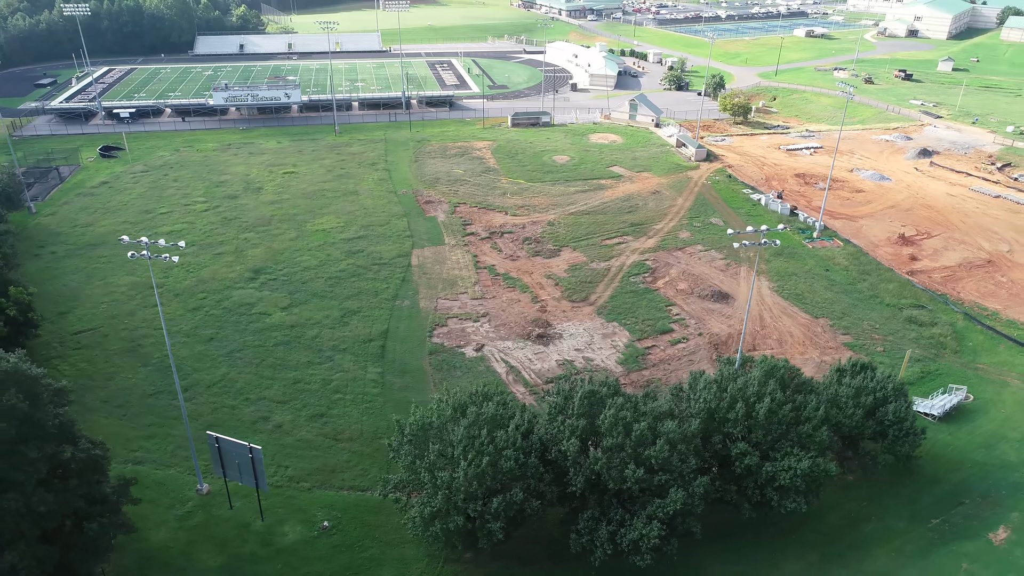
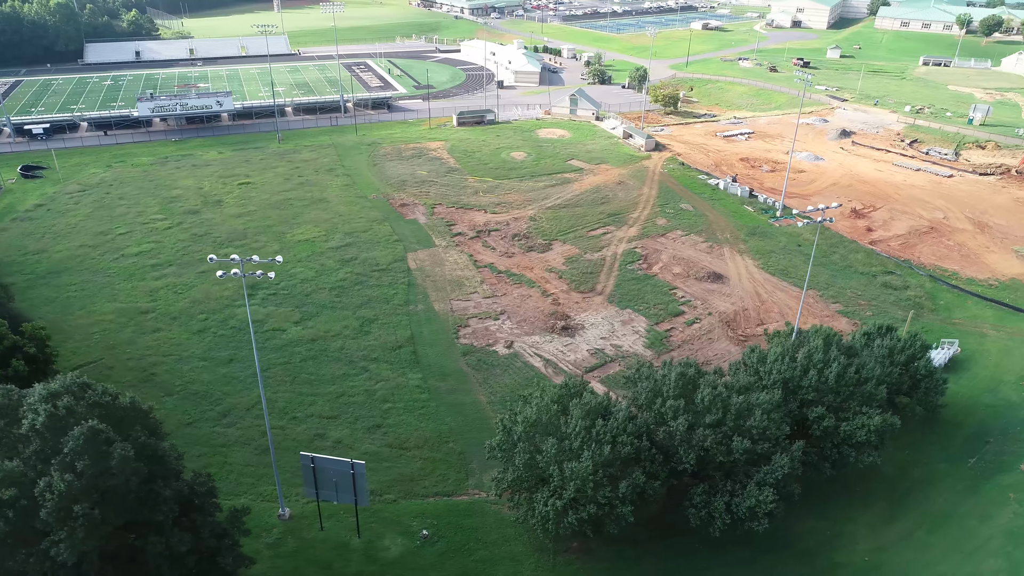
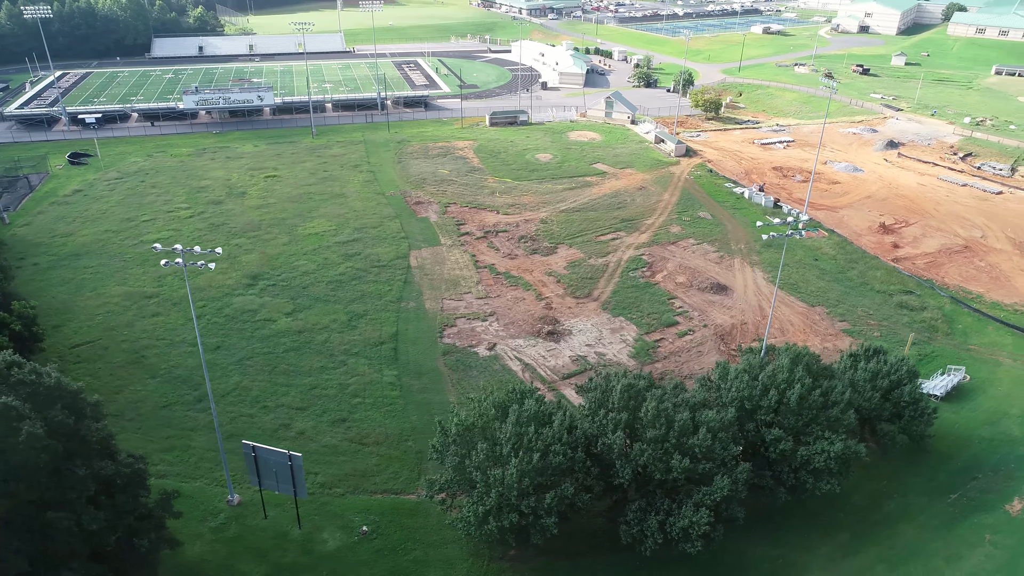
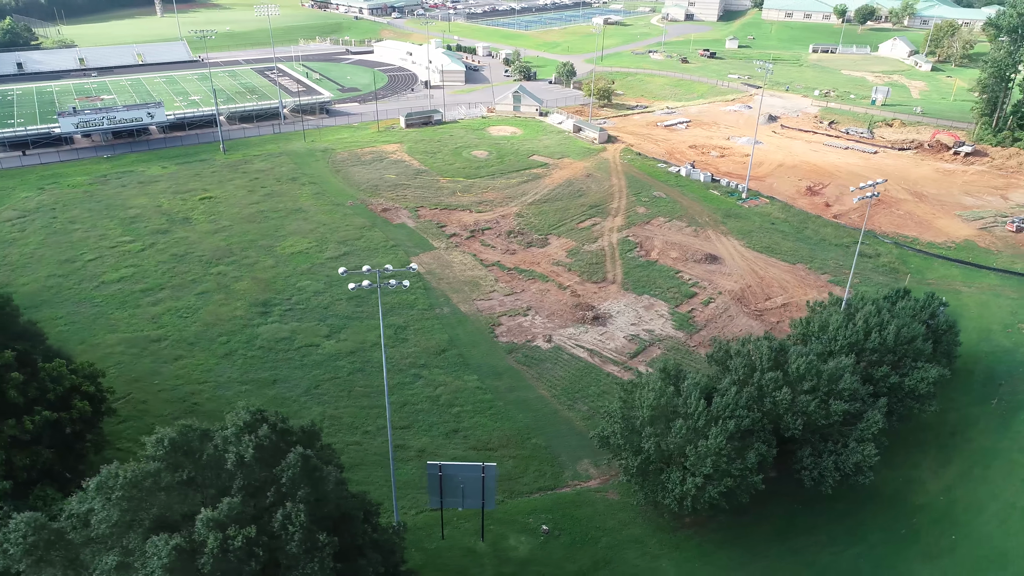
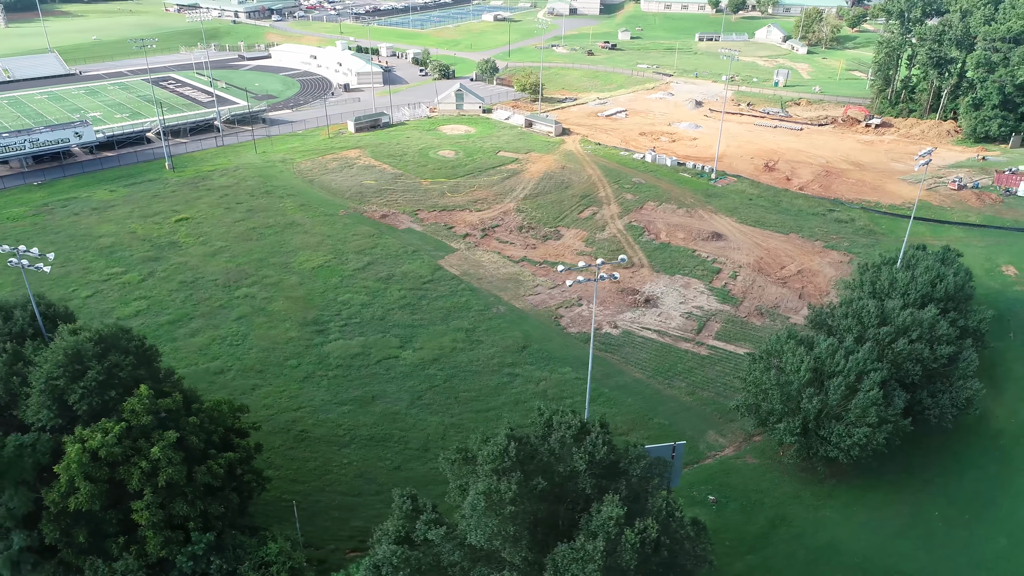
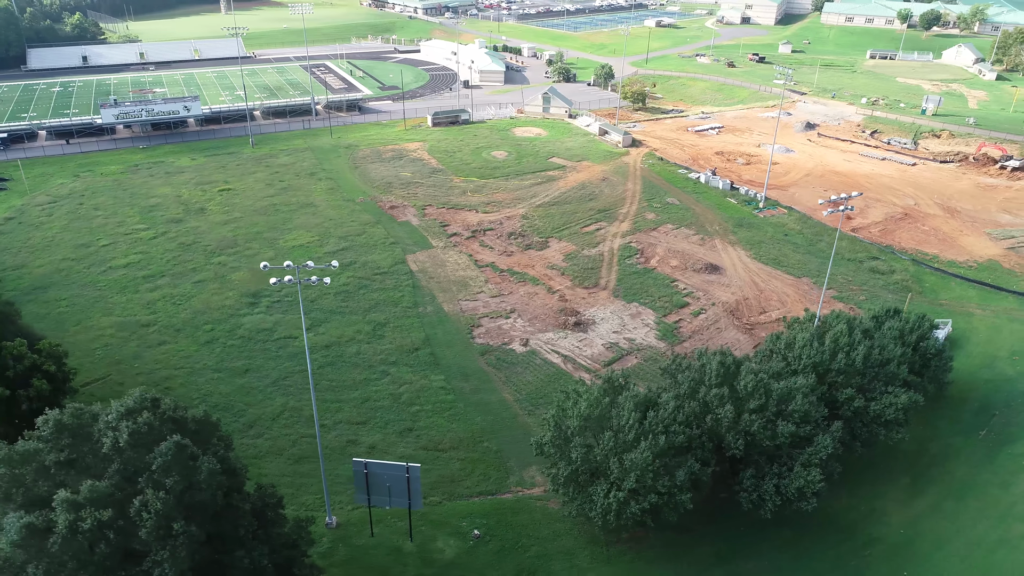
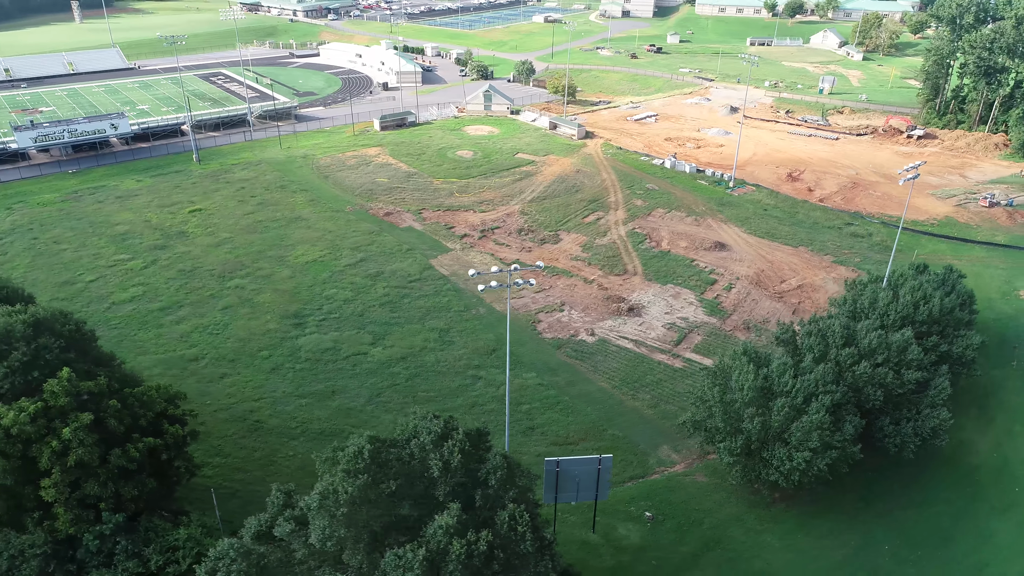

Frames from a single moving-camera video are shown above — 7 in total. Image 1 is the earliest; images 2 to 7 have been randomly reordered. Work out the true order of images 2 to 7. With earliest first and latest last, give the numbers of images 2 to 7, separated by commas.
3, 2, 6, 4, 7, 5
